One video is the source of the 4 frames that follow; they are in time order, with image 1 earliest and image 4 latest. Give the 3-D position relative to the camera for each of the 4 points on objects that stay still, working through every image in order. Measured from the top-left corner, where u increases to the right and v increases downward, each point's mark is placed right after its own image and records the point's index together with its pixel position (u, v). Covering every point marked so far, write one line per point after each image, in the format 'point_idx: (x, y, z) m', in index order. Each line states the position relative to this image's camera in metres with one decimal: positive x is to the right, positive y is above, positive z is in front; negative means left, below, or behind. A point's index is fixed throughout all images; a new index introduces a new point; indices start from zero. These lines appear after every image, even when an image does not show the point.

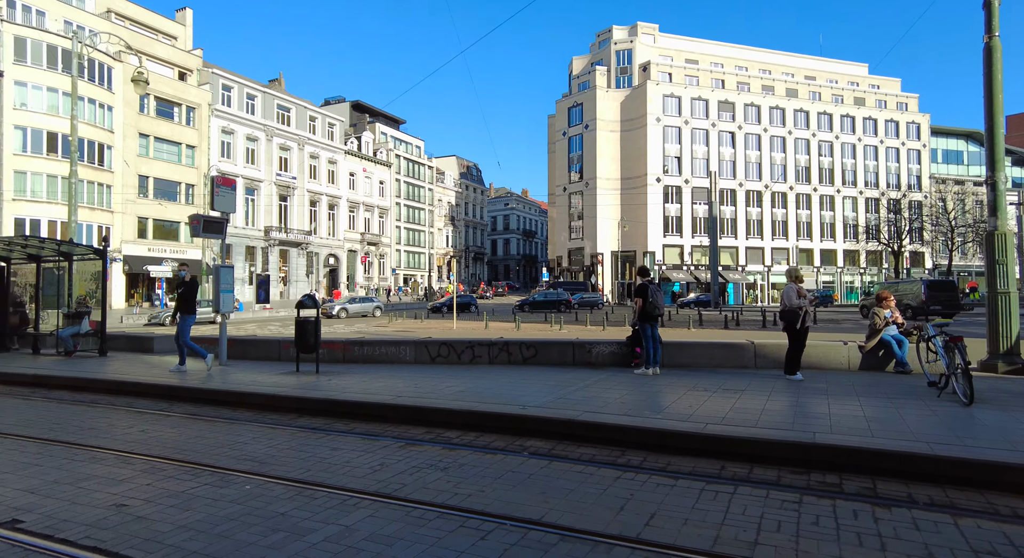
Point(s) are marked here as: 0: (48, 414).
0: (-6.3, -1.8, +8.2) m
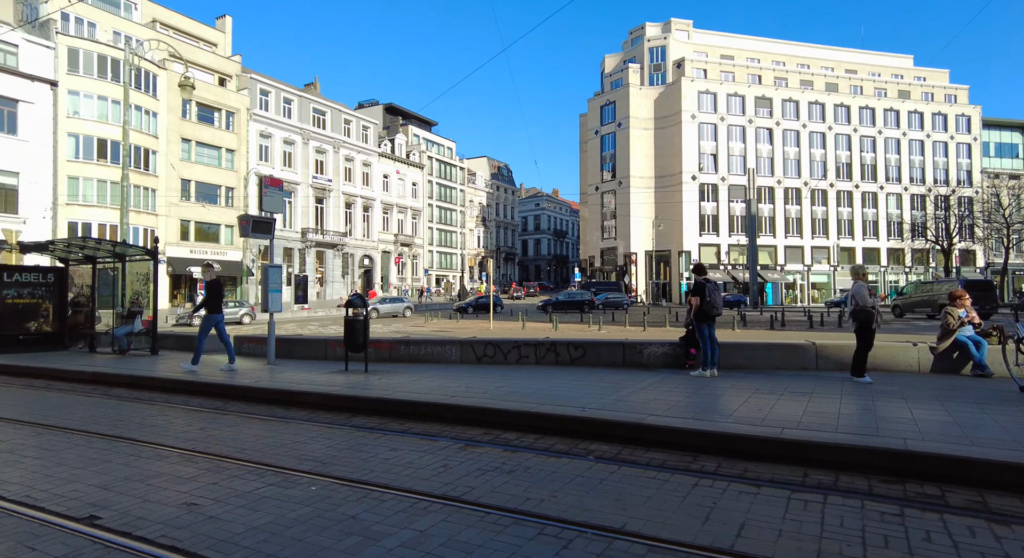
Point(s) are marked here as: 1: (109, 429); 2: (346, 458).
0: (-5.6, -1.8, +8.4) m
1: (-4.7, -1.8, +7.1) m
2: (-1.5, -1.6, +5.4) m
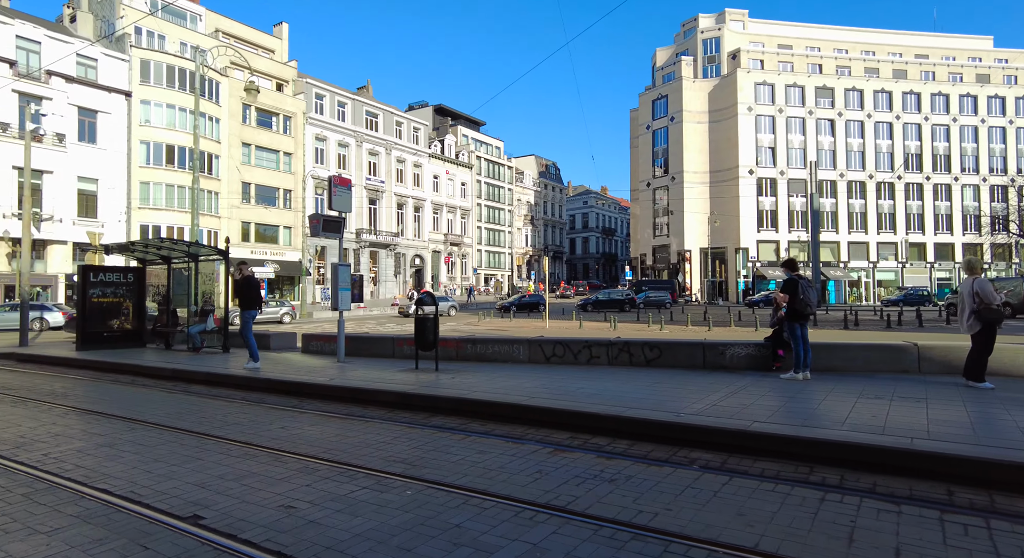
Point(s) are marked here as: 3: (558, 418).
0: (-4.6, -1.8, +8.6) m
1: (-3.8, -1.7, +7.2) m
2: (-0.7, -1.6, +5.2) m
3: (+0.5, -1.5, +6.4) m
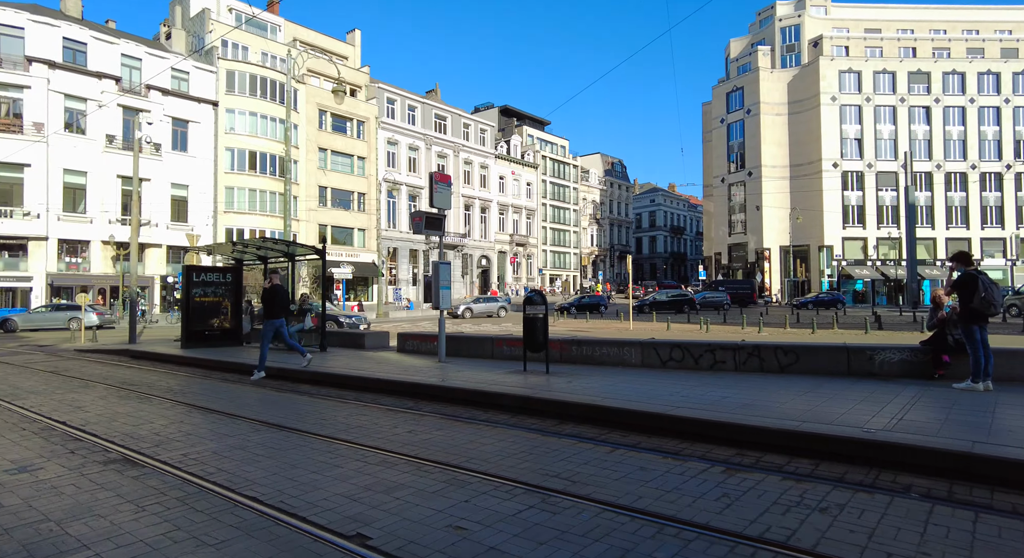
0: (-2.9, -1.8, +8.4) m
1: (-2.2, -1.7, +7.0) m
2: (+0.6, -1.6, +4.7) m
3: (+1.9, -1.4, +5.7) m
